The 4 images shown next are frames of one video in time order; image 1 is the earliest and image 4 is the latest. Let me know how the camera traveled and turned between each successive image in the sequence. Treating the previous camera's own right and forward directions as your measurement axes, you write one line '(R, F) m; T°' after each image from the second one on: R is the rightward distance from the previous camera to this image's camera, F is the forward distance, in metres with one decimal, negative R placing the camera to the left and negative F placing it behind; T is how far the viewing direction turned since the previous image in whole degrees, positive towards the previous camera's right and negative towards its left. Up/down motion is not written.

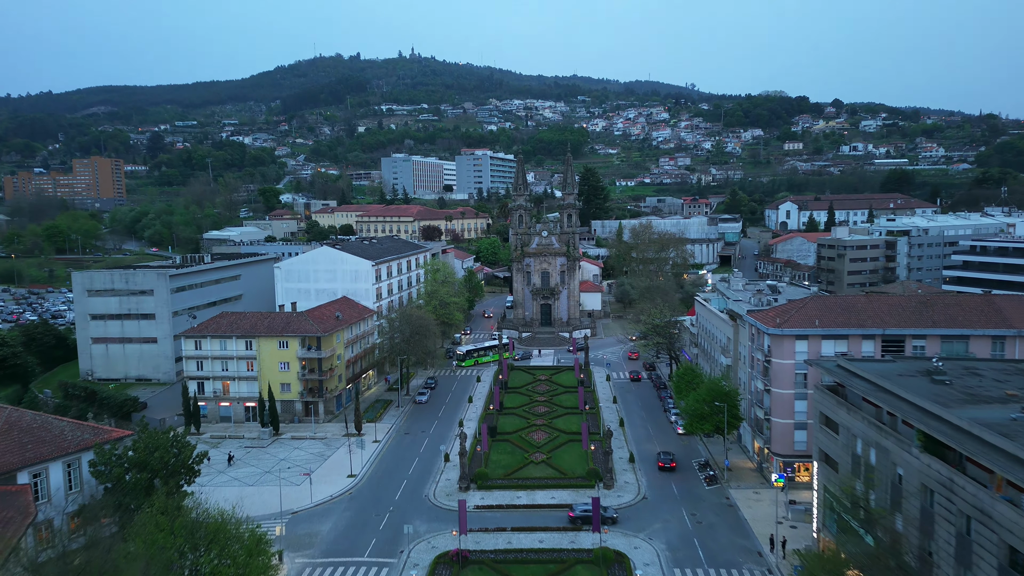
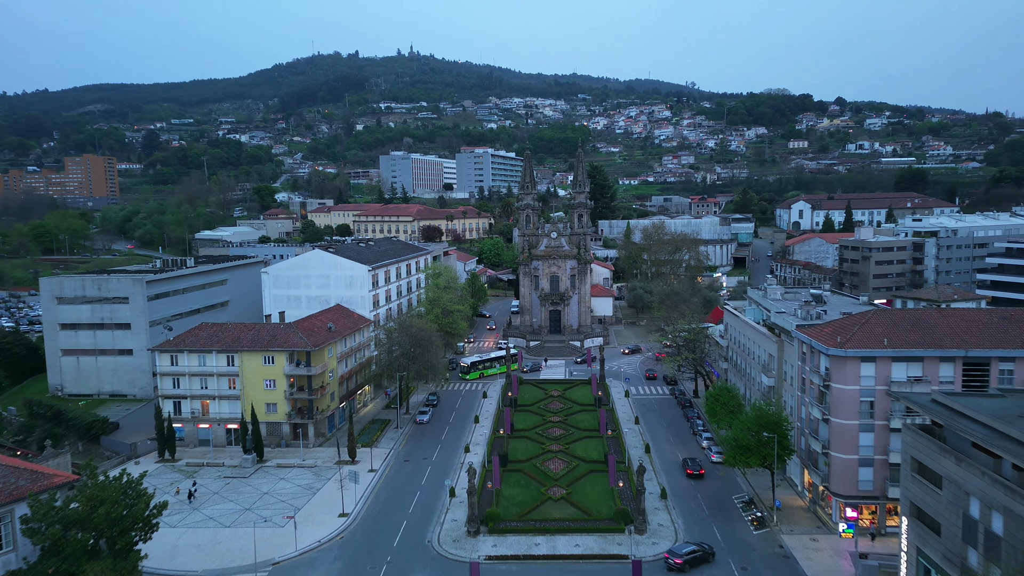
(-1.1, +5.7) m; 0°
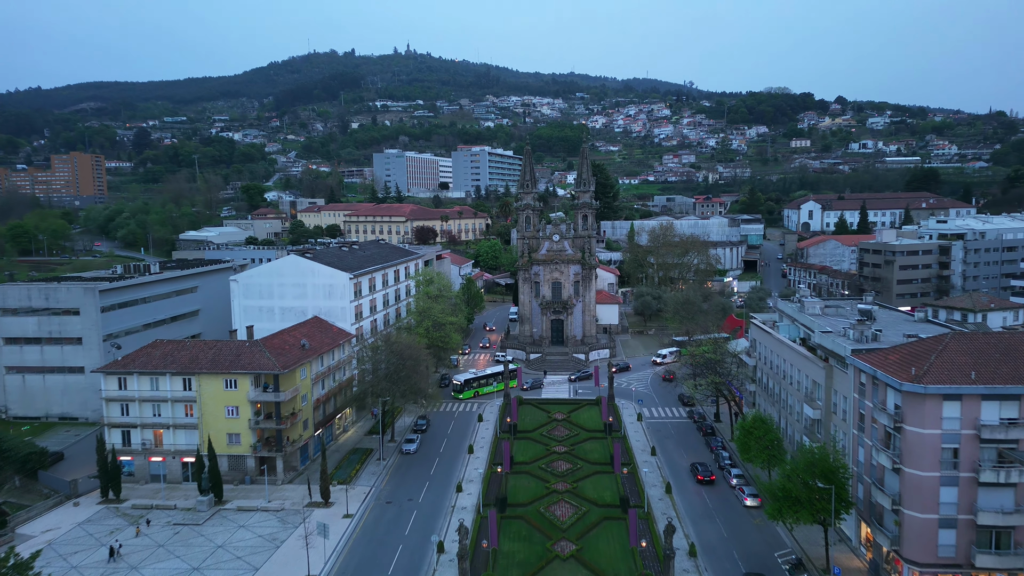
(-0.2, +6.5) m; 0°
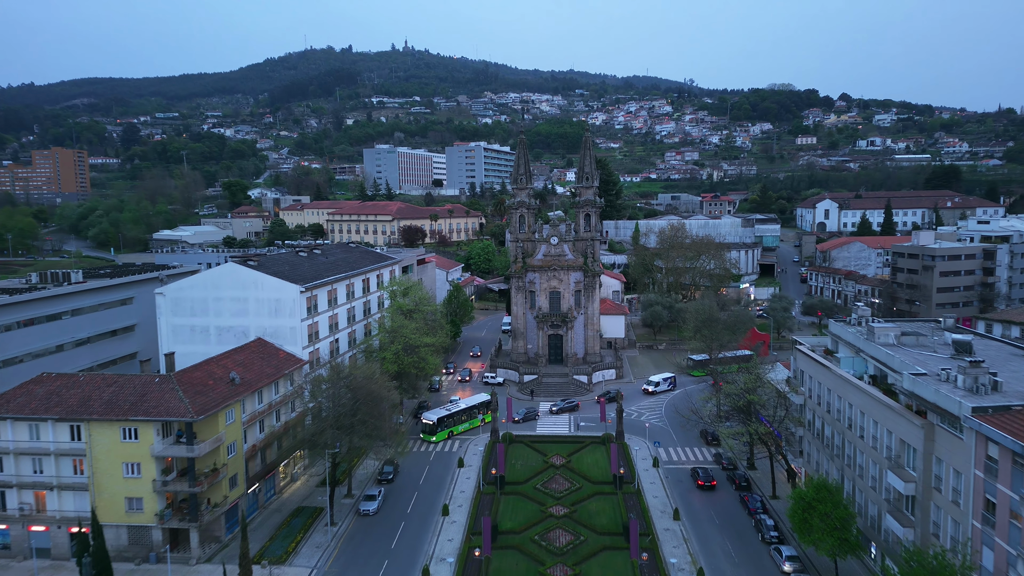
(+0.8, +9.7) m; 0°
